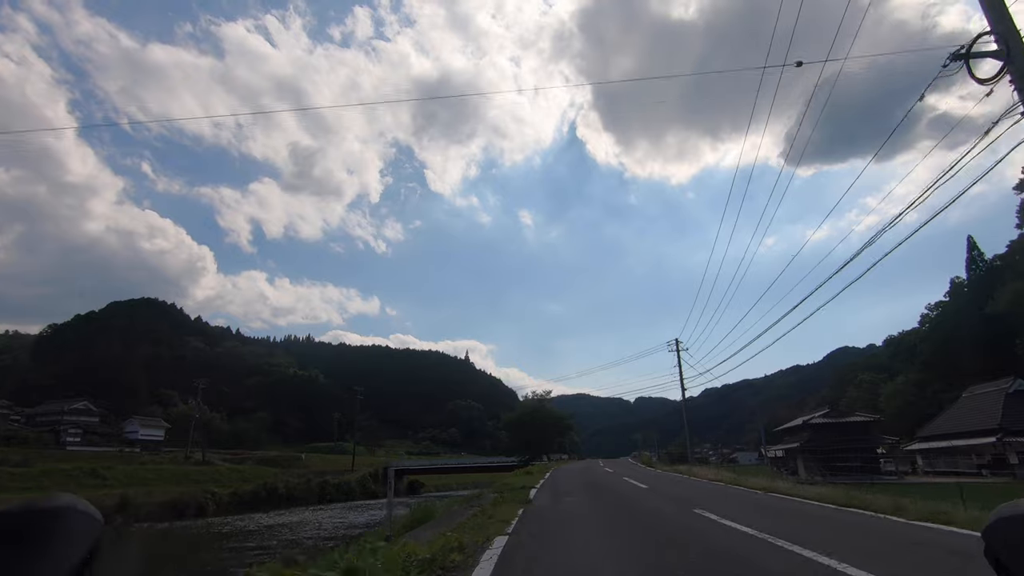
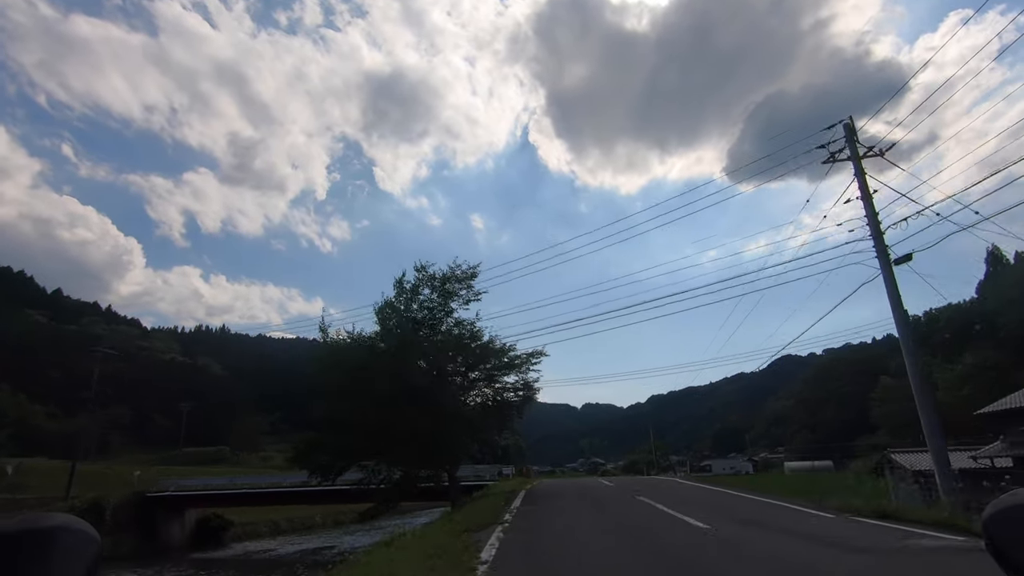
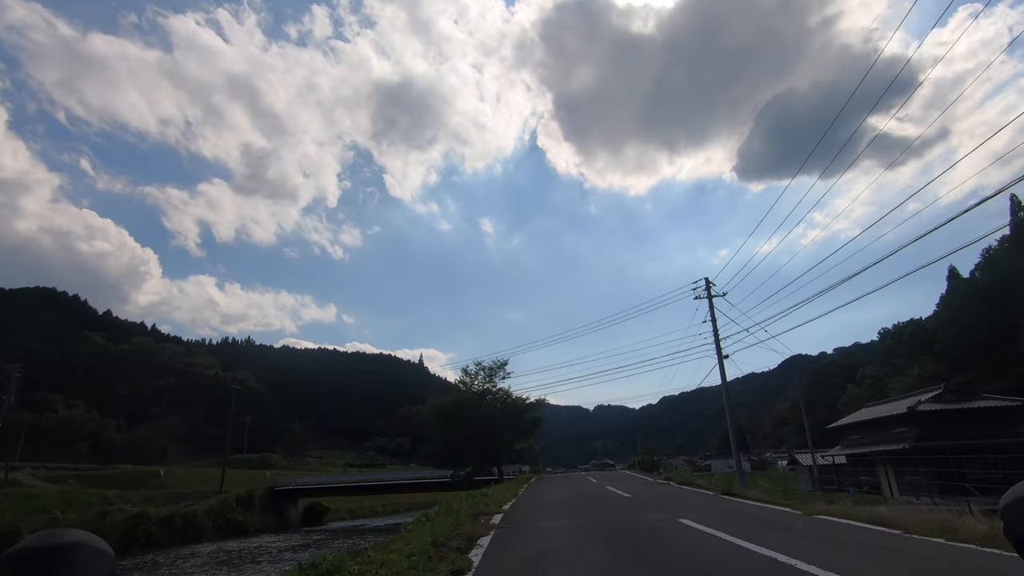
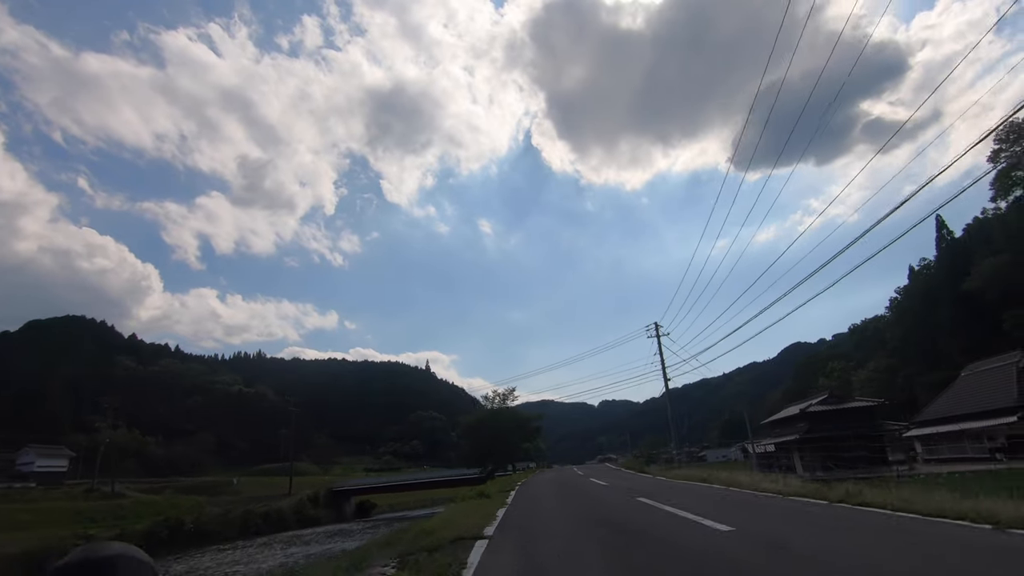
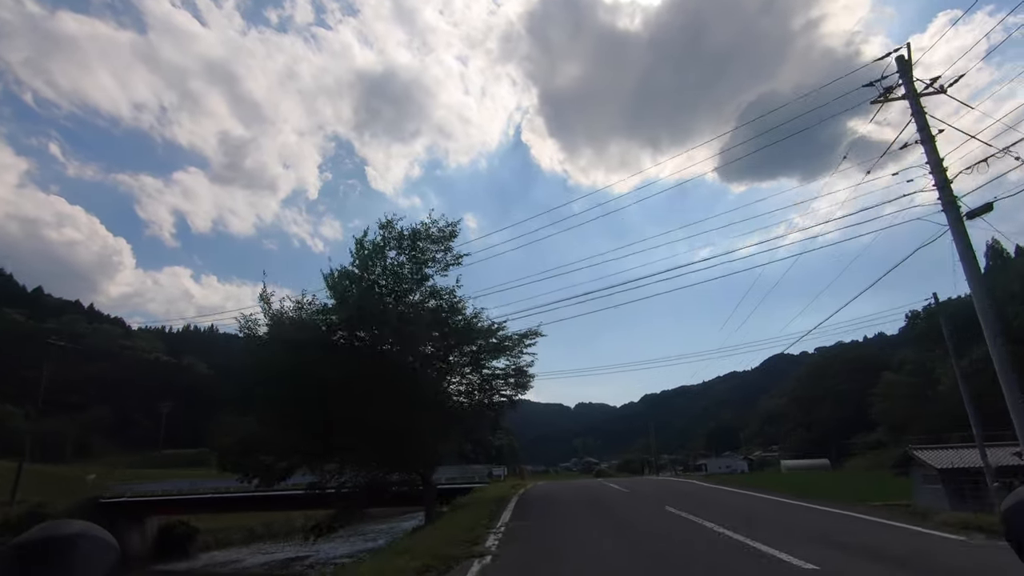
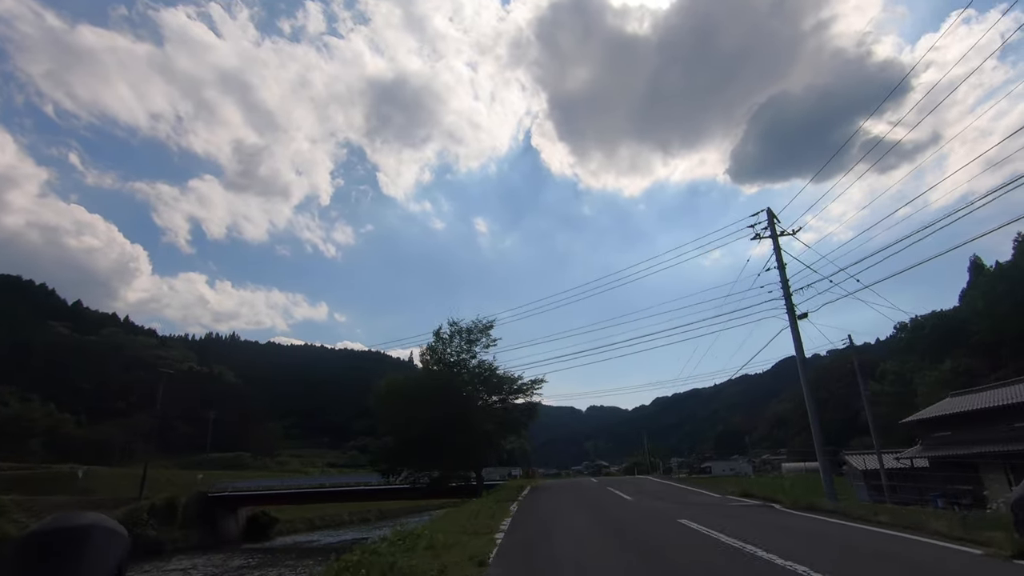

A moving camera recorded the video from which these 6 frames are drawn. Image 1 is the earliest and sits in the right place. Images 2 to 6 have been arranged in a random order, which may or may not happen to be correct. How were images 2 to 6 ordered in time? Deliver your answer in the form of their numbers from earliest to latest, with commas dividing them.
4, 3, 6, 2, 5
